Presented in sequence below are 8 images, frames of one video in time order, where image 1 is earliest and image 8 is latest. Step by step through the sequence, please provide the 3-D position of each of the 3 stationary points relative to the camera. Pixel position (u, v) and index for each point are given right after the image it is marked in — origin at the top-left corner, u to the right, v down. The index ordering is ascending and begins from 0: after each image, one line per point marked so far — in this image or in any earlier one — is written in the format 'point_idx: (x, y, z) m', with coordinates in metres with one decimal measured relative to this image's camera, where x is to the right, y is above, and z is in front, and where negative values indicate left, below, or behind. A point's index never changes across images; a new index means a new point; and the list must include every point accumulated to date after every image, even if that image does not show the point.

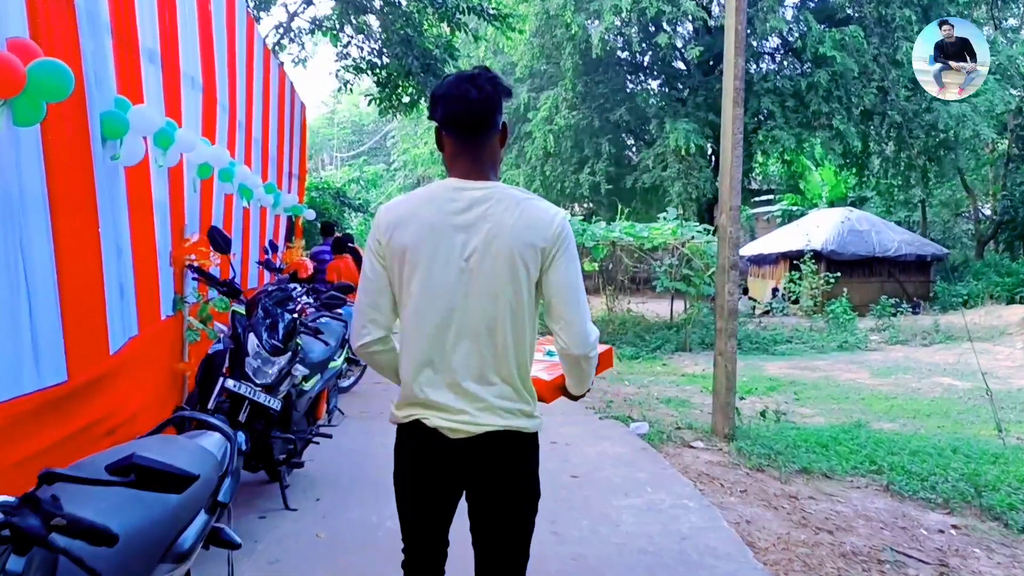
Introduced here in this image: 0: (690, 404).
0: (+1.7, -1.1, +9.0) m
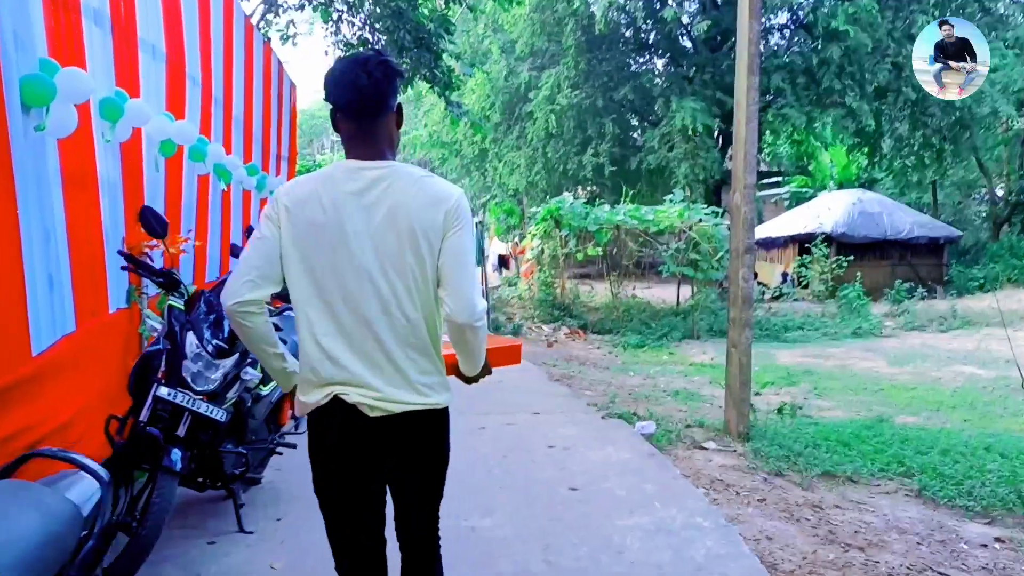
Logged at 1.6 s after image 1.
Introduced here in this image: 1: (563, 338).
0: (+1.7, -1.0, +8.4) m
1: (+0.7, -0.7, +12.9) m
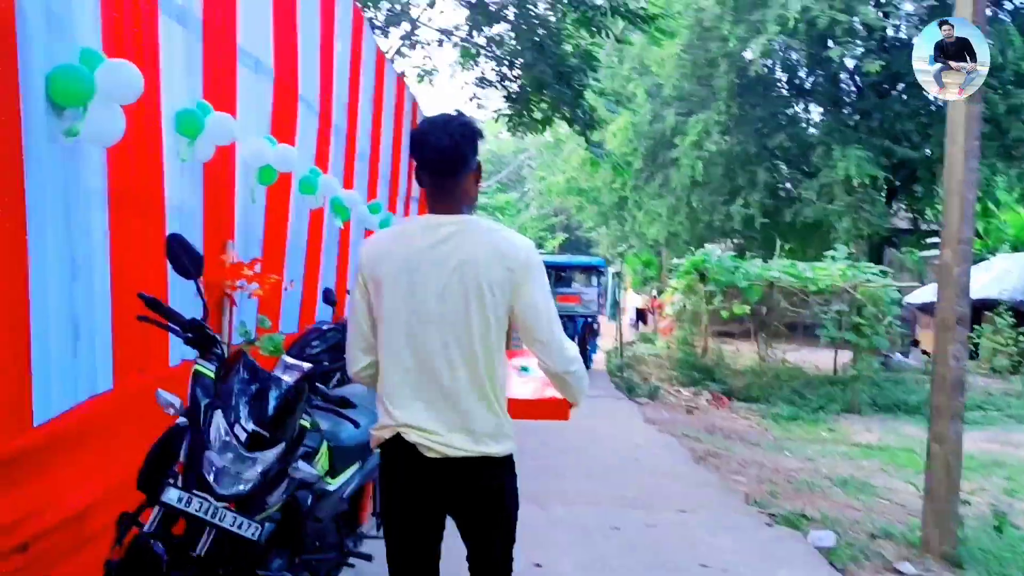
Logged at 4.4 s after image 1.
0: (+2.8, -1.6, +7.1) m
1: (+2.4, -1.4, +11.6) m
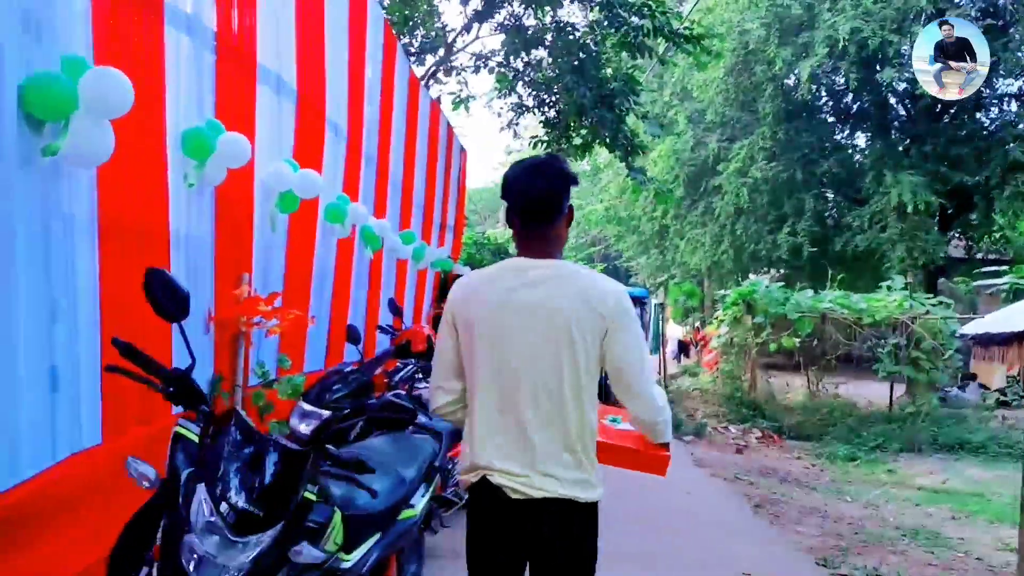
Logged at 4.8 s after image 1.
0: (+3.0, -1.8, +6.5) m
1: (+2.9, -1.8, +11.1) m
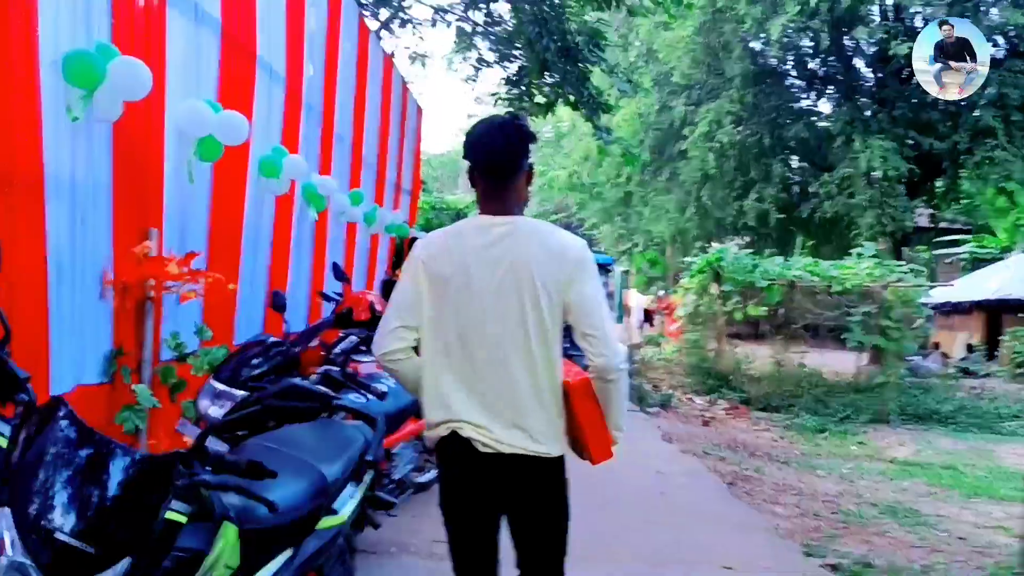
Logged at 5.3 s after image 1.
0: (+2.8, -1.6, +6.2) m
1: (+2.4, -1.4, +10.7) m
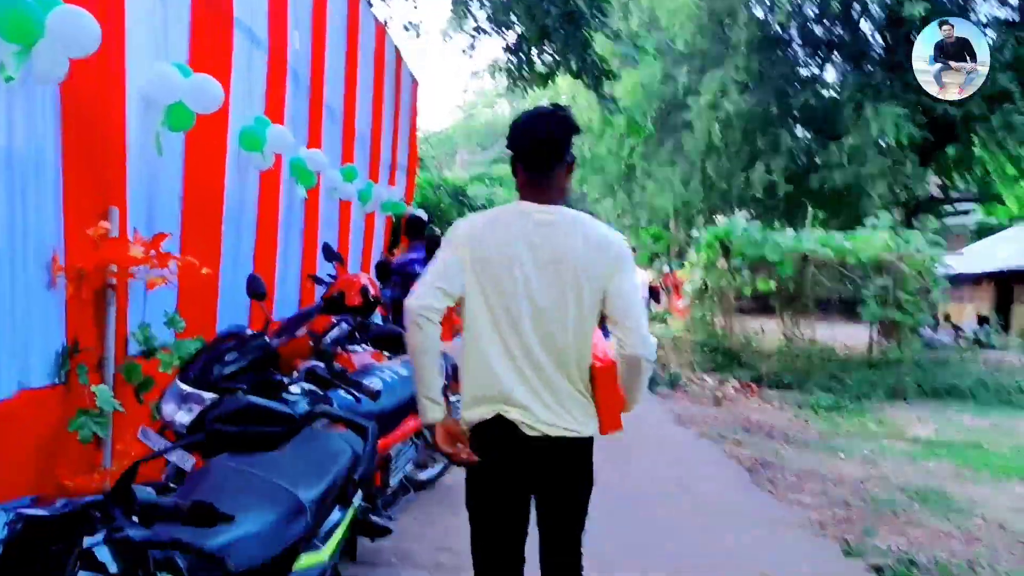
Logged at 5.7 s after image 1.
0: (+2.8, -1.4, +5.8) m
1: (+2.4, -1.2, +10.4) m
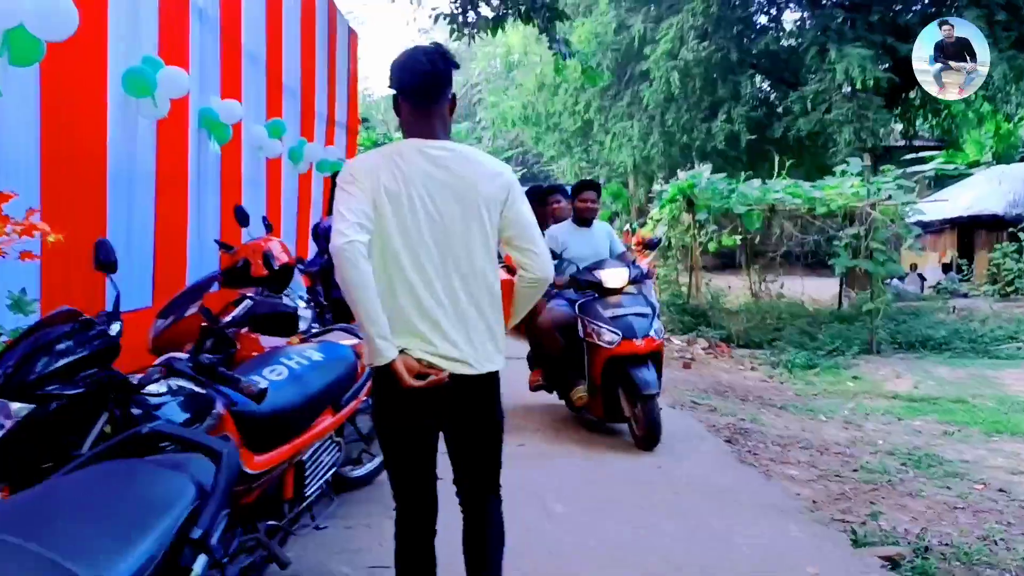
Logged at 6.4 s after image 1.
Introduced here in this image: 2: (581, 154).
0: (+2.6, -1.1, +5.3) m
1: (+2.0, -0.7, +9.9) m
2: (+1.3, +2.6, +18.3) m
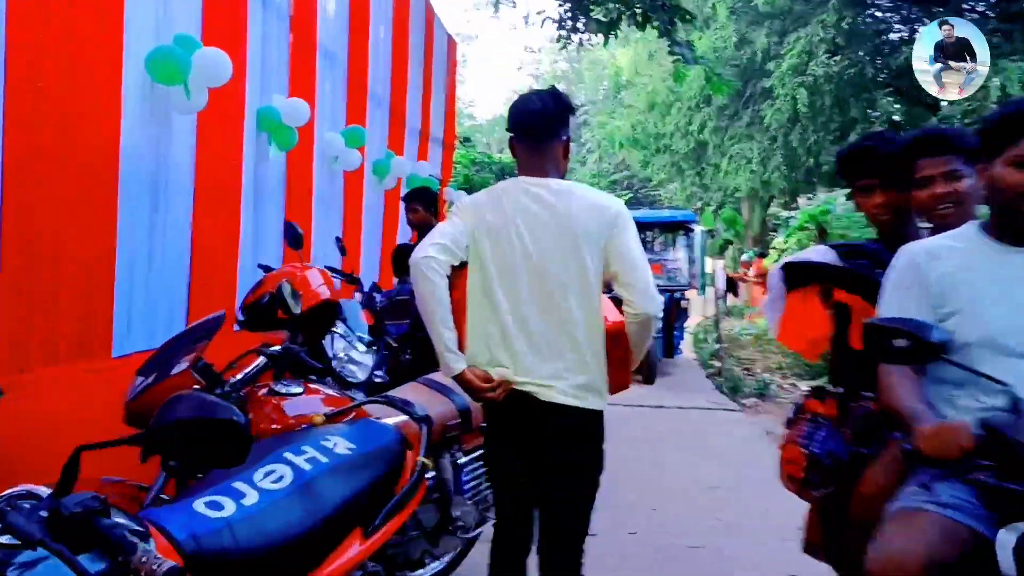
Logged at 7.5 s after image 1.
0: (+3.0, -1.3, +4.1) m
1: (+3.0, -1.1, +8.6) m
2: (+3.3, +2.0, +17.2) m
